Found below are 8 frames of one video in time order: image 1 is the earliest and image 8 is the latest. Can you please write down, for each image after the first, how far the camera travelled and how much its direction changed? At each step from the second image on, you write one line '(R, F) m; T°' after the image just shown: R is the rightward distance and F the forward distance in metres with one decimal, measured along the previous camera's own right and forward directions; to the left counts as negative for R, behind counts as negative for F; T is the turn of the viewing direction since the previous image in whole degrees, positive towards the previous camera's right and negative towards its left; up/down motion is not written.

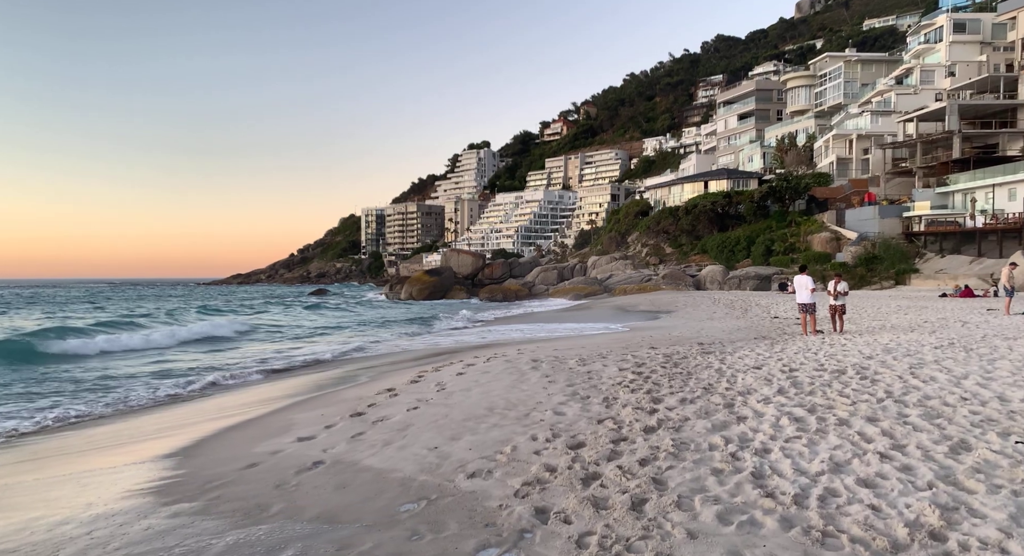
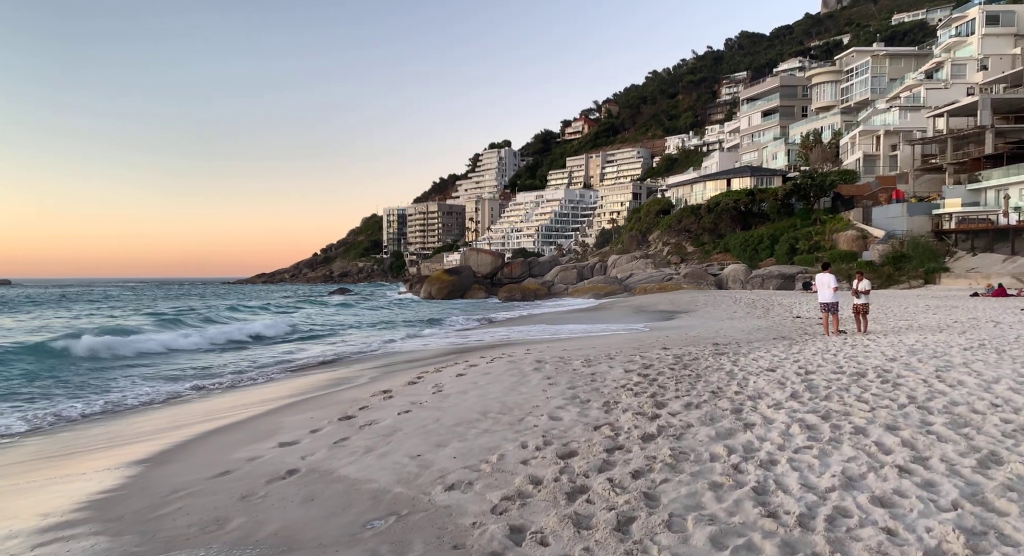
(+0.3, +0.4) m; -2°
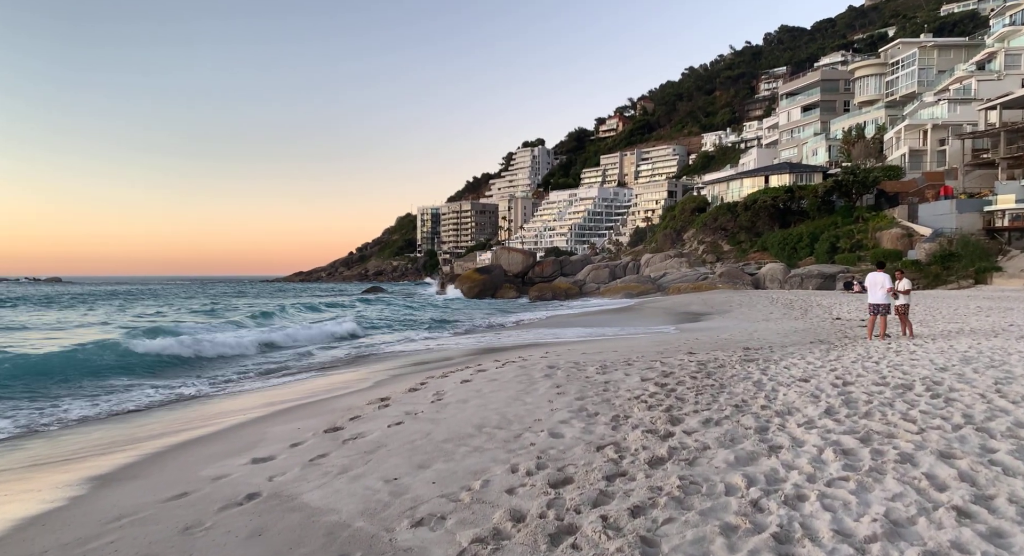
(+0.3, +0.6) m; -3°
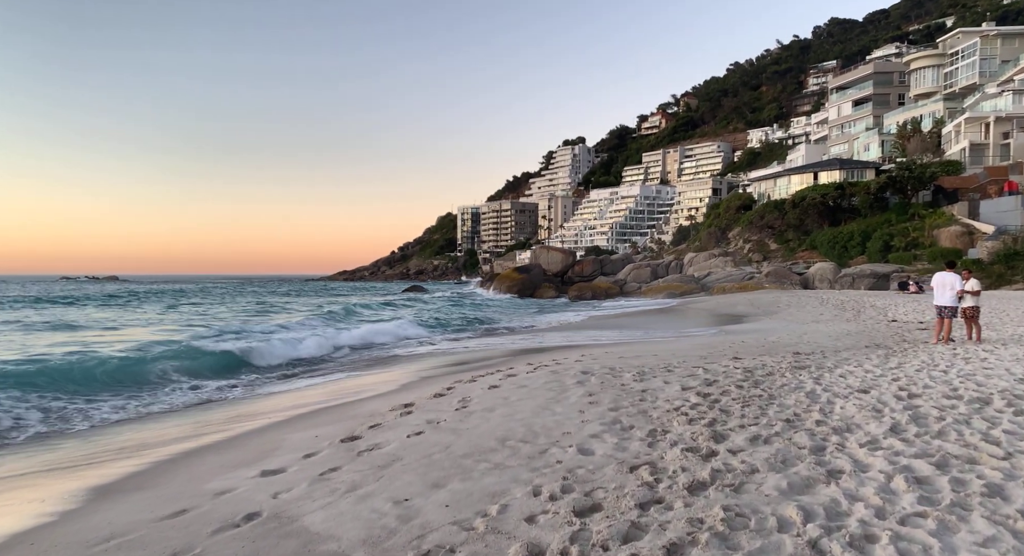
(+0.1, +0.5) m; -3°
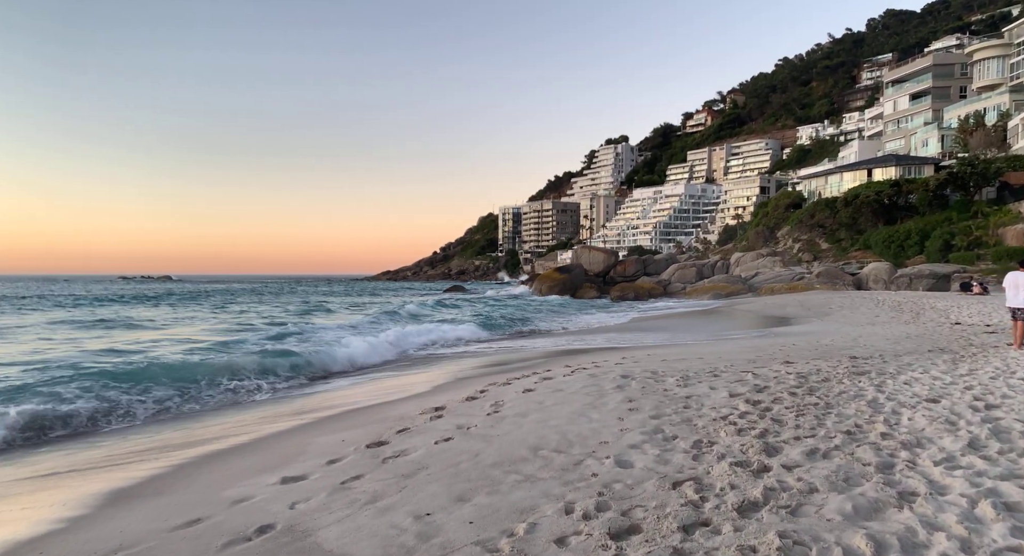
(+0.1, +0.3) m; -4°
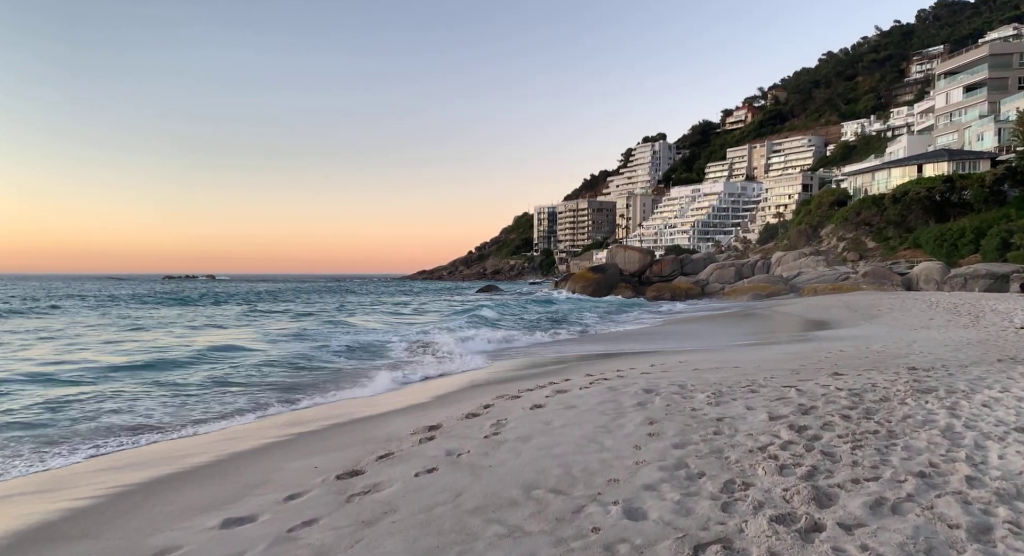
(+0.3, +0.9) m; -3°
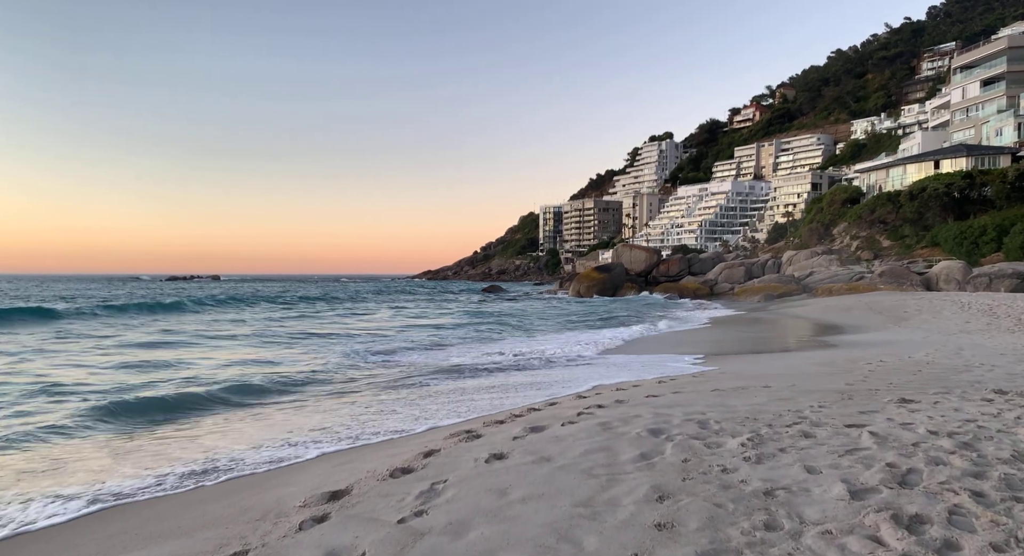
(+0.4, +2.0) m; -1°
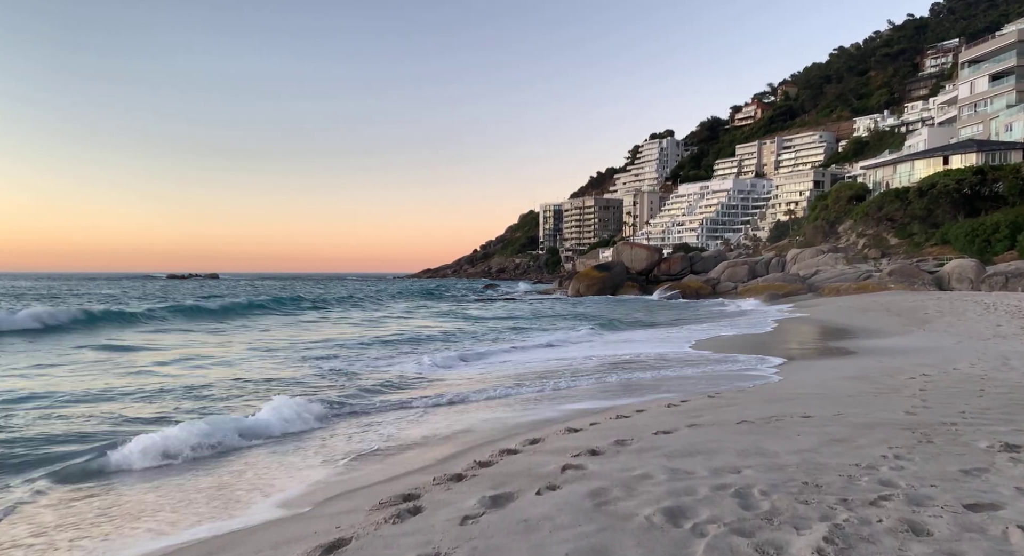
(+0.3, +1.7) m; 0°
